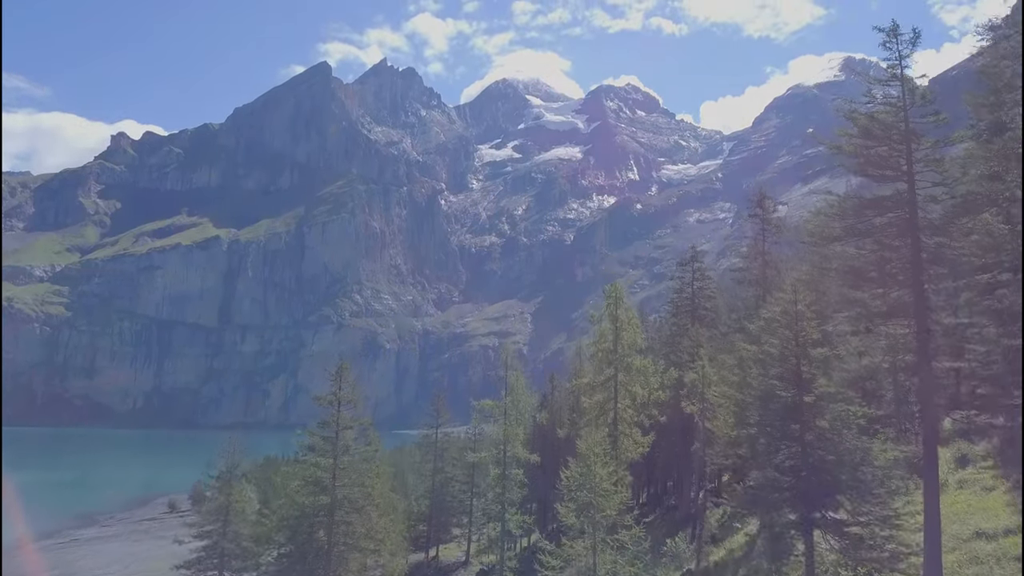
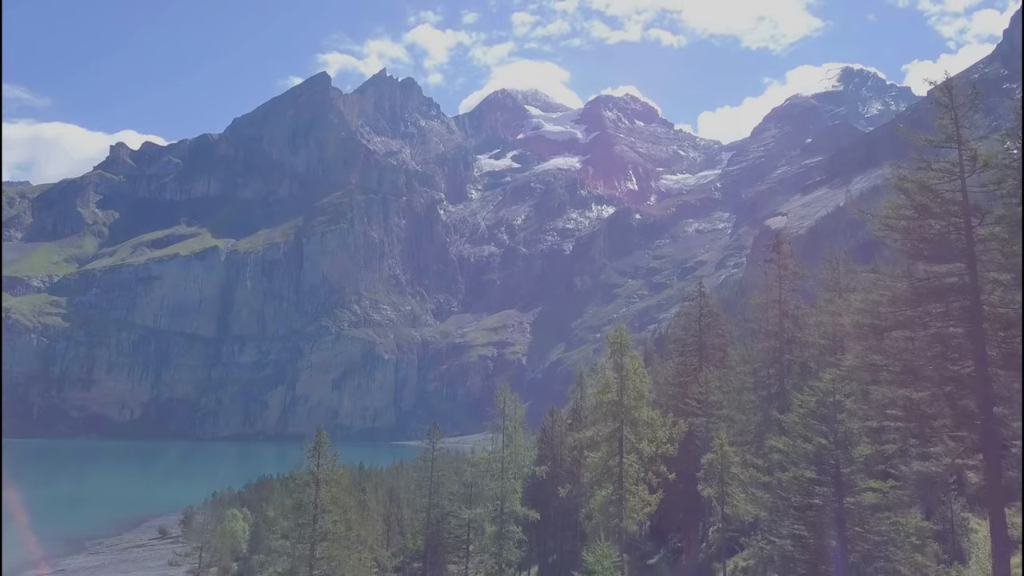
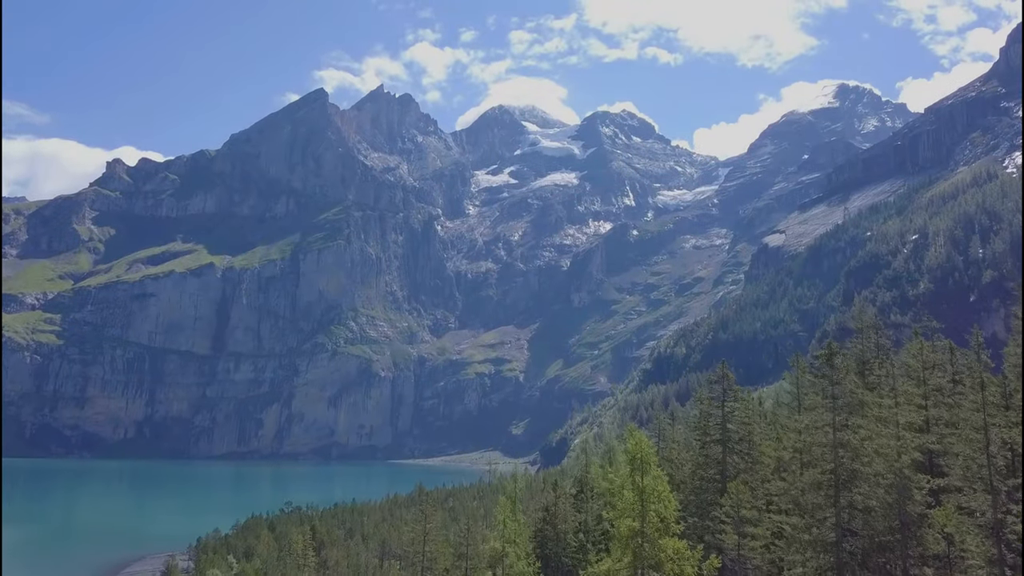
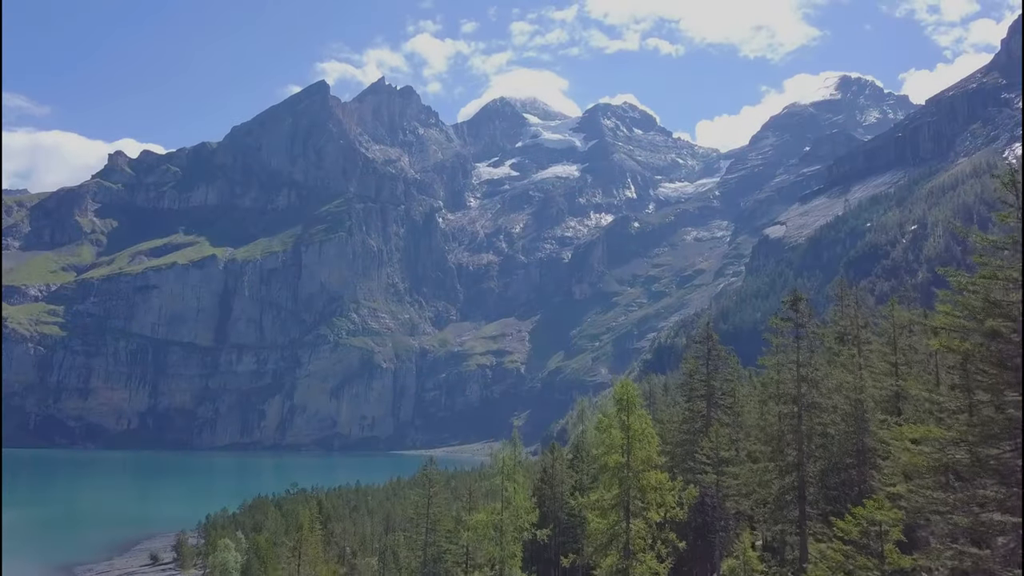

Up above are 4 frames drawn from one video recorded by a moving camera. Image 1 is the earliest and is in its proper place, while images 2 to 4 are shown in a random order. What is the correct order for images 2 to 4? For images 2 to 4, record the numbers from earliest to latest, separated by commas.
2, 4, 3
